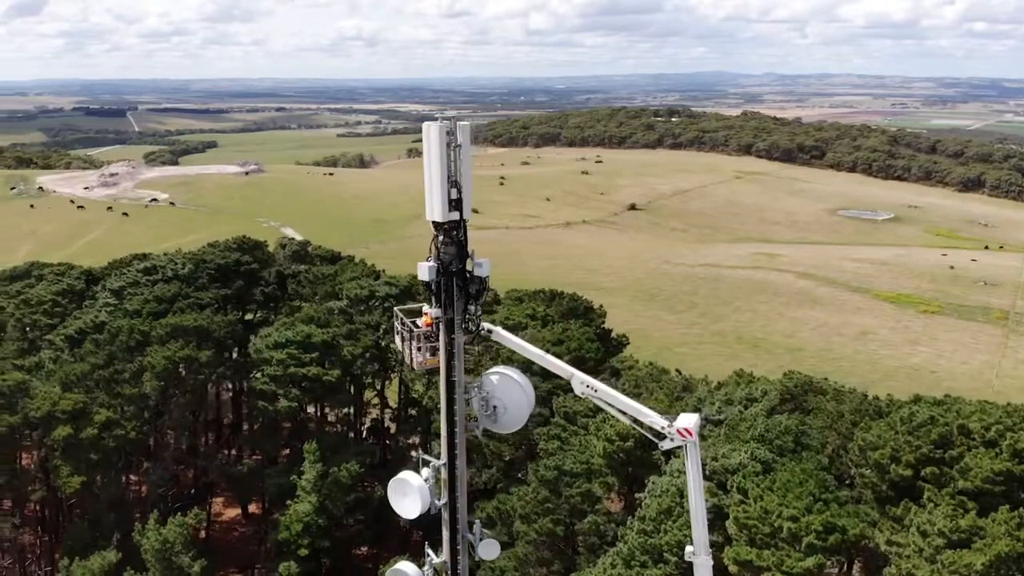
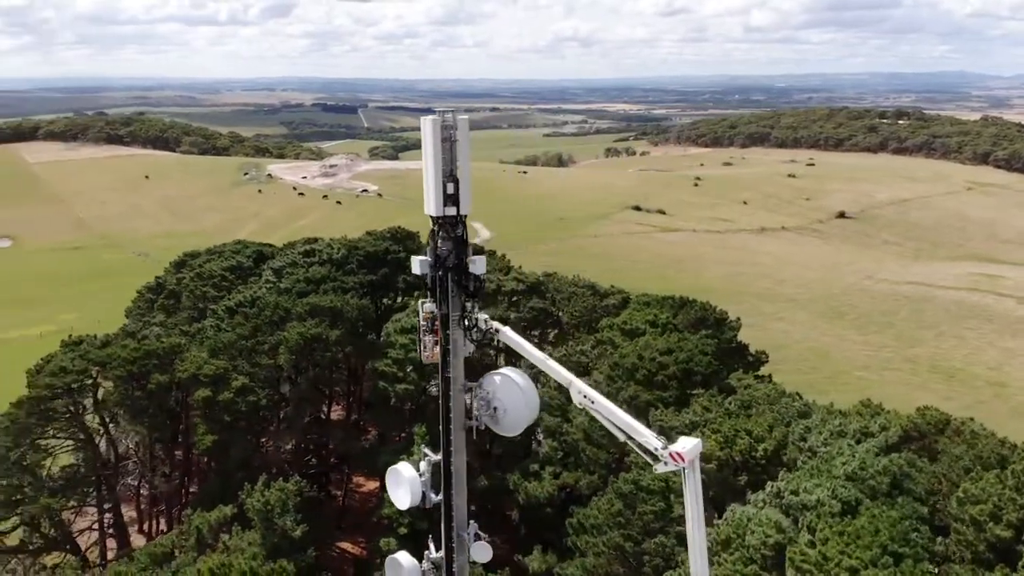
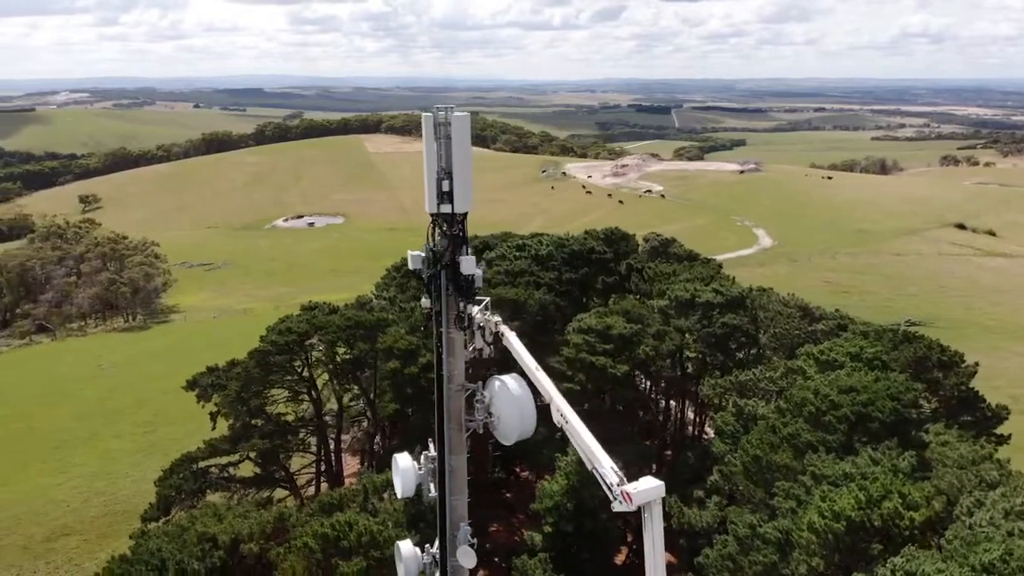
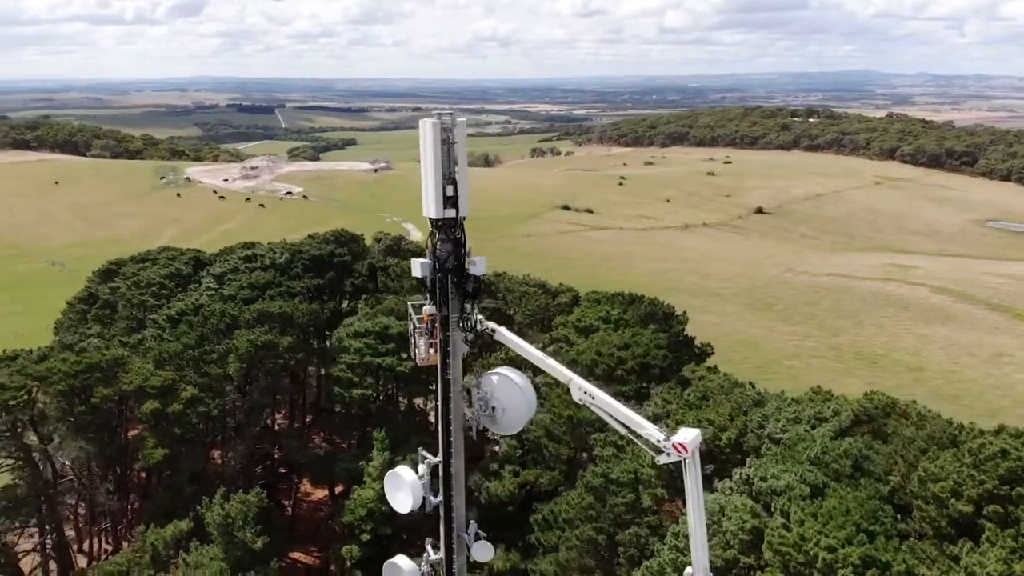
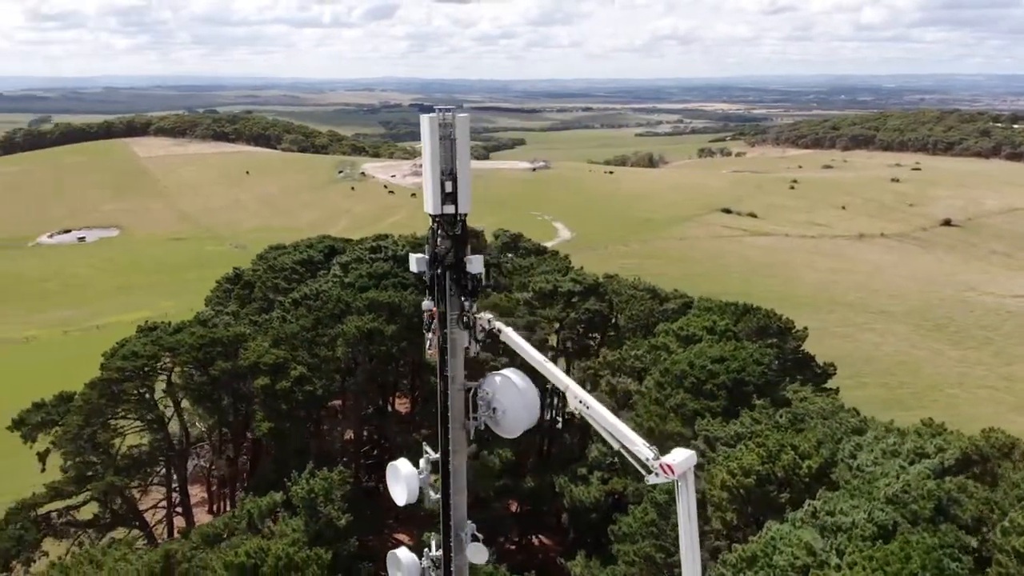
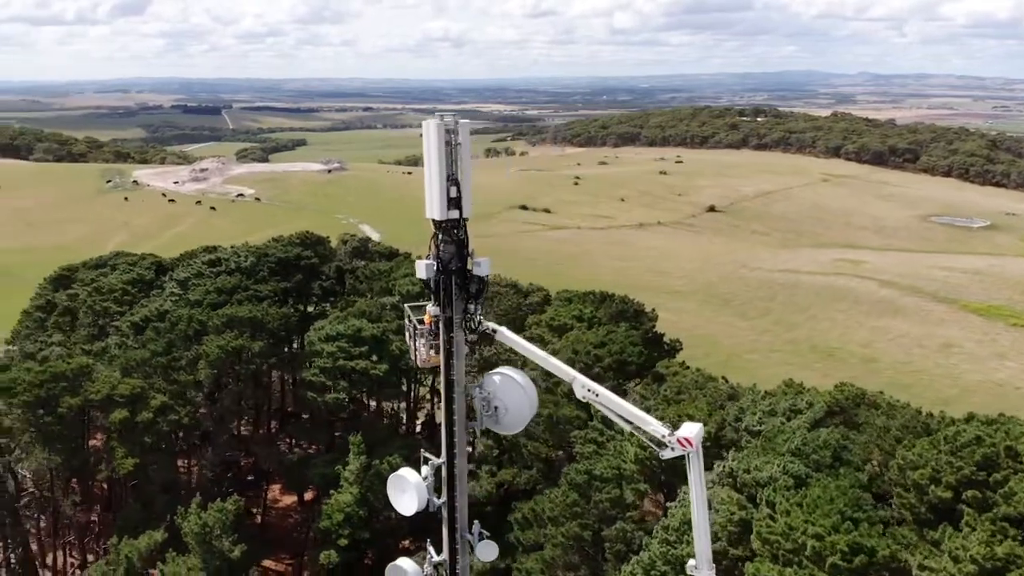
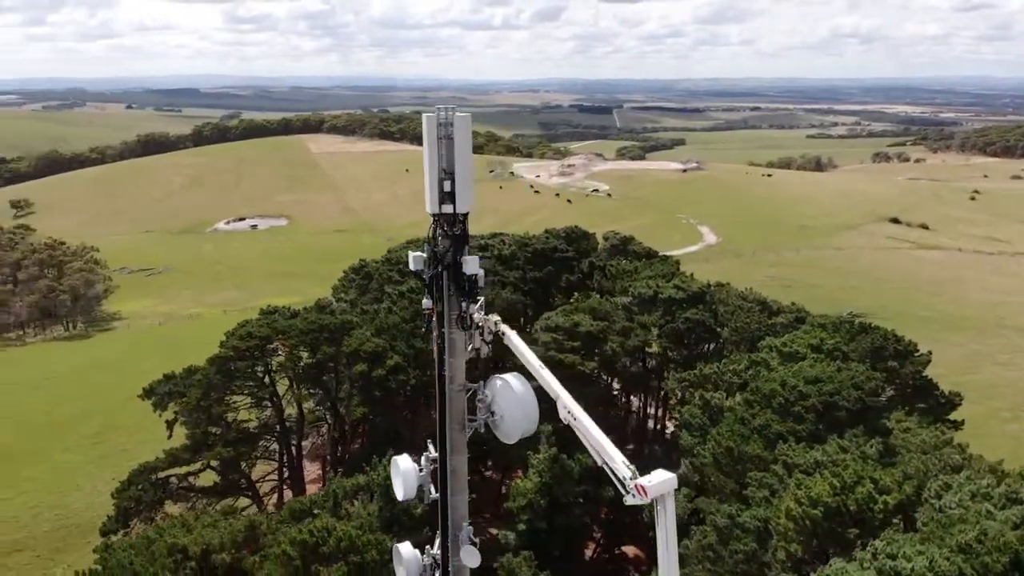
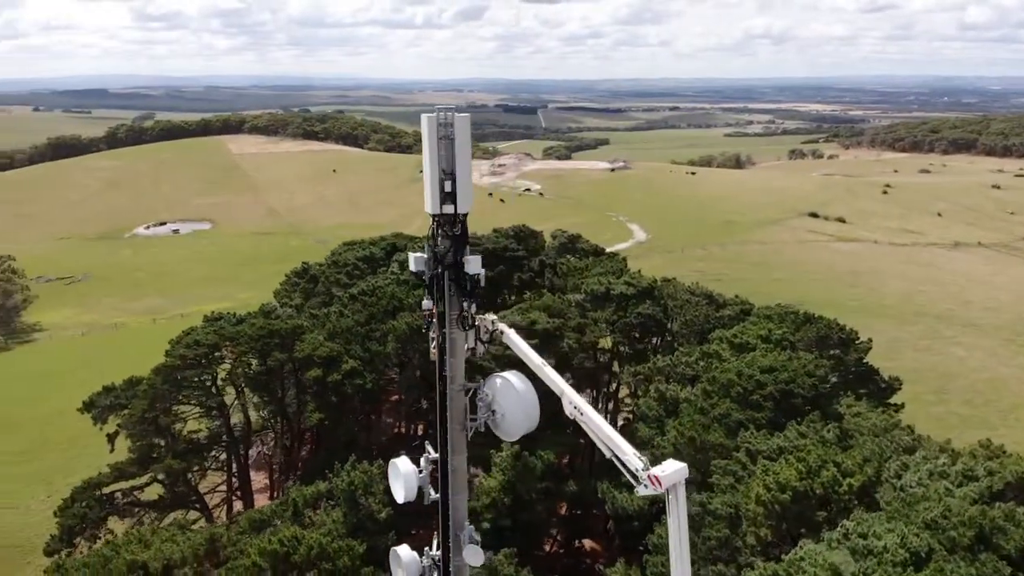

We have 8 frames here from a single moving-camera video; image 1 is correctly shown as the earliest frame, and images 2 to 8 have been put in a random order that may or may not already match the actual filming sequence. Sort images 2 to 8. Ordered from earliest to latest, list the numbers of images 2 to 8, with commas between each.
6, 4, 2, 5, 8, 7, 3
